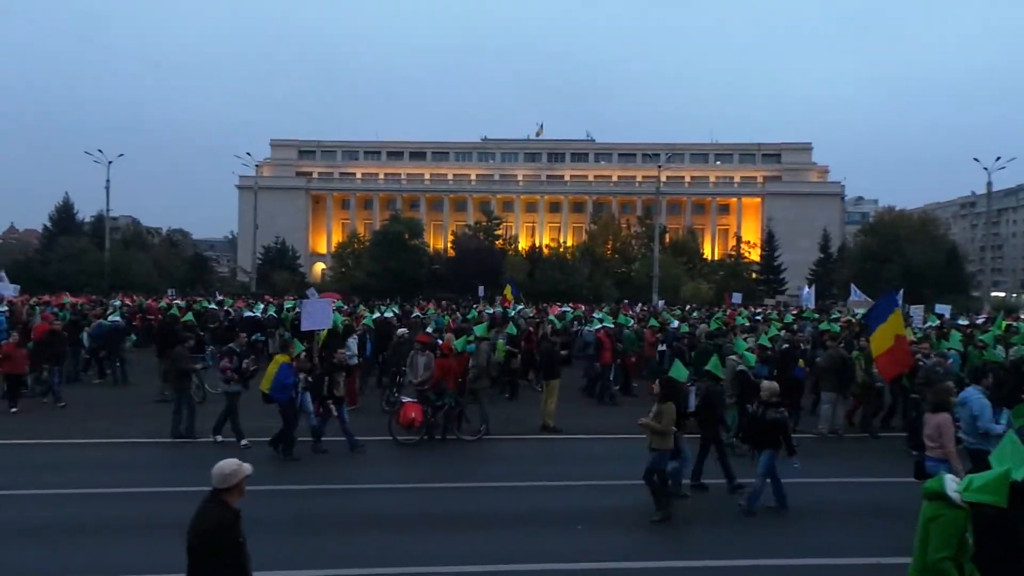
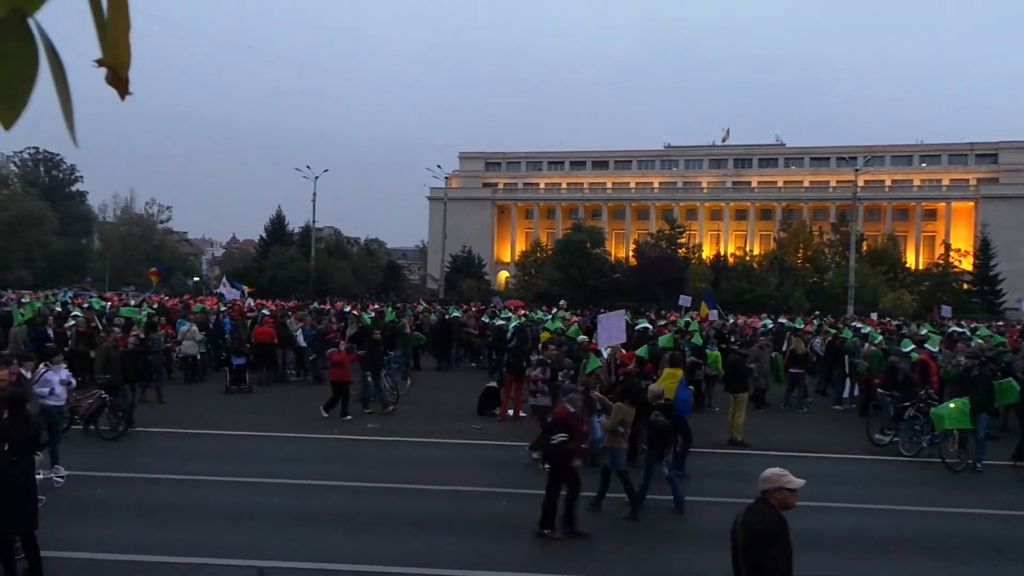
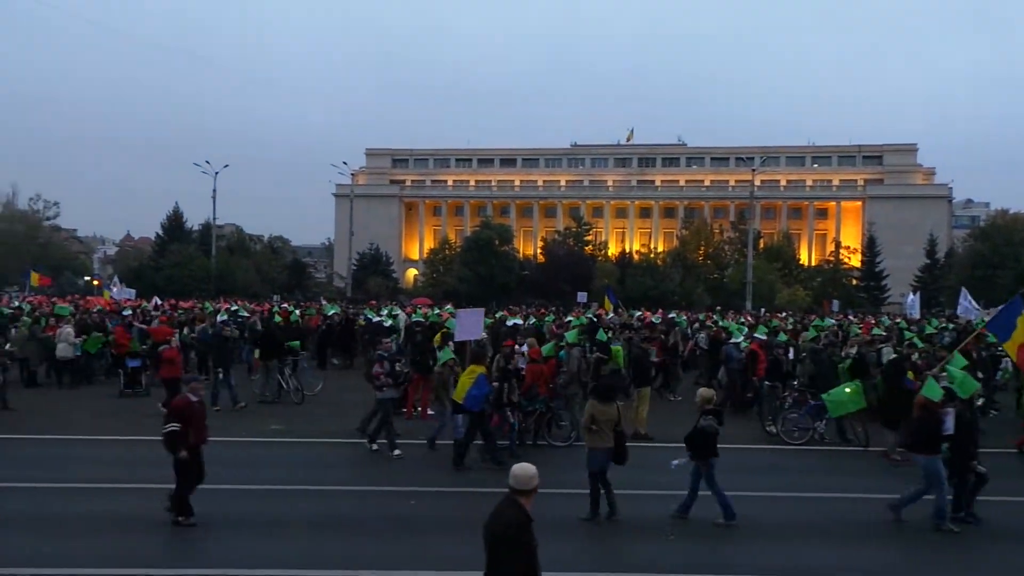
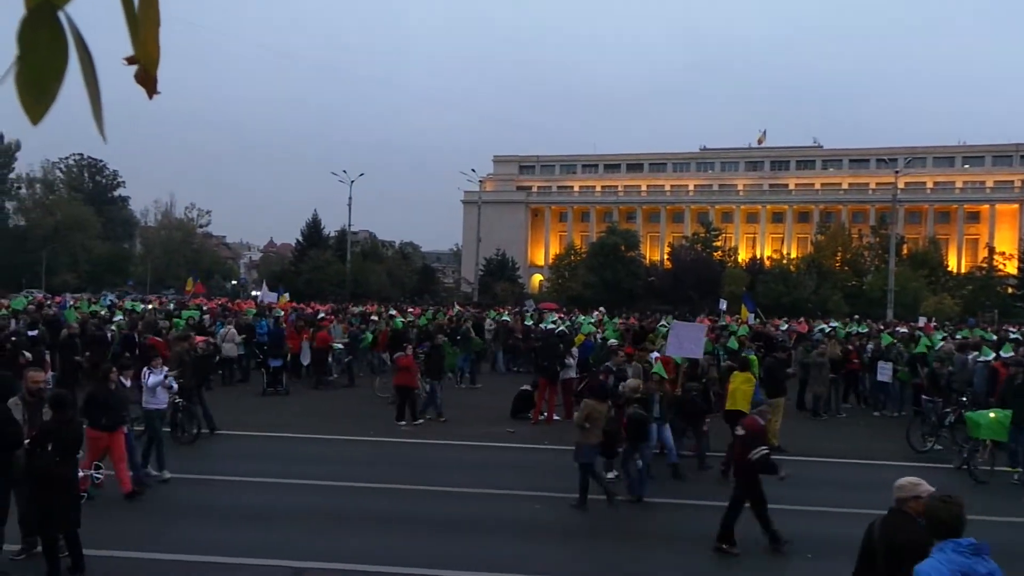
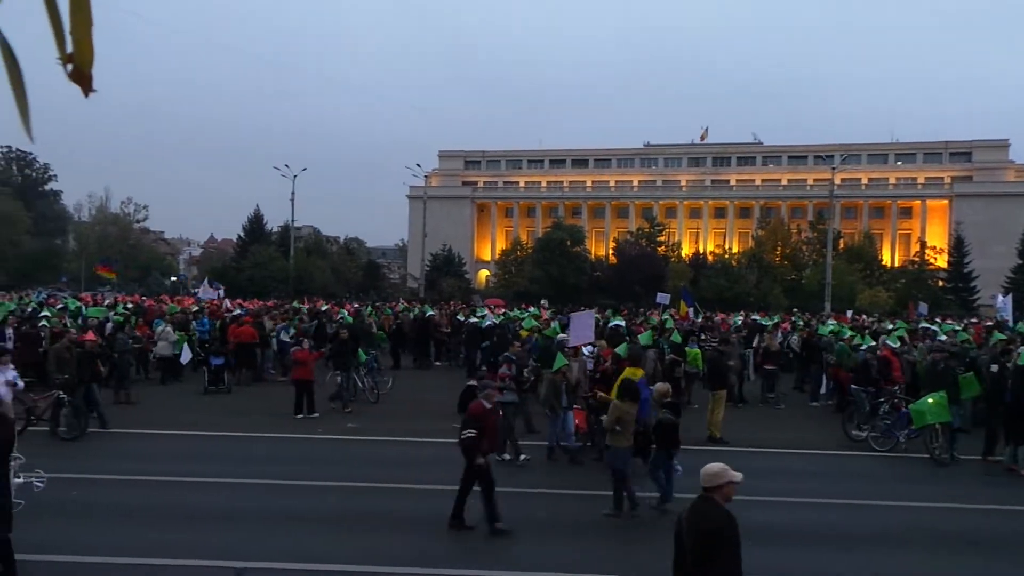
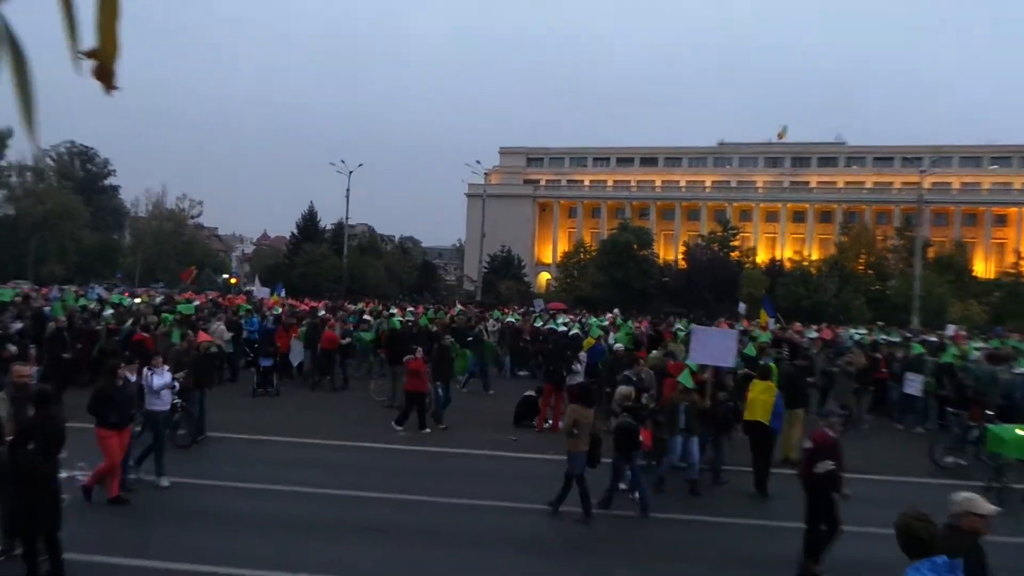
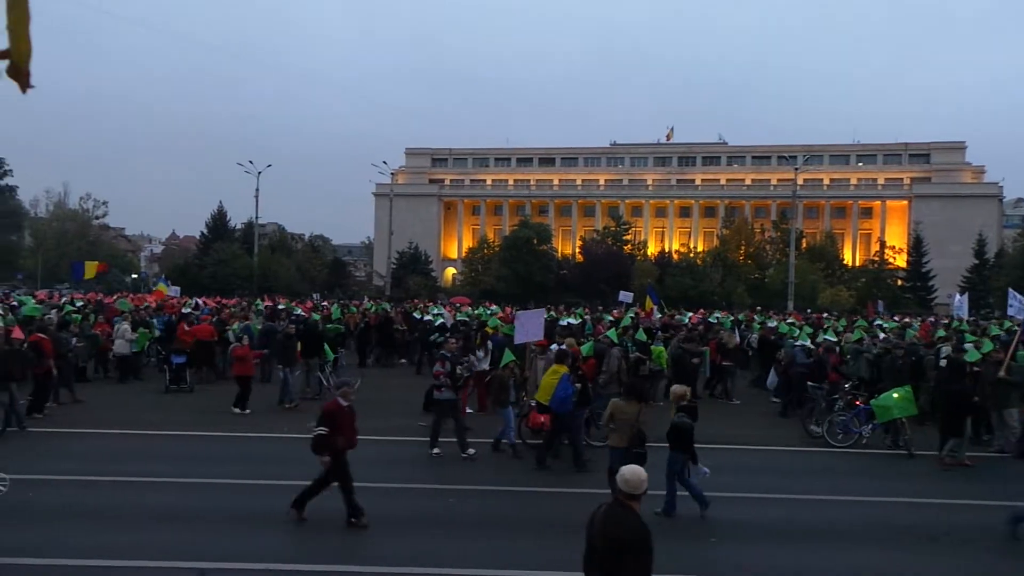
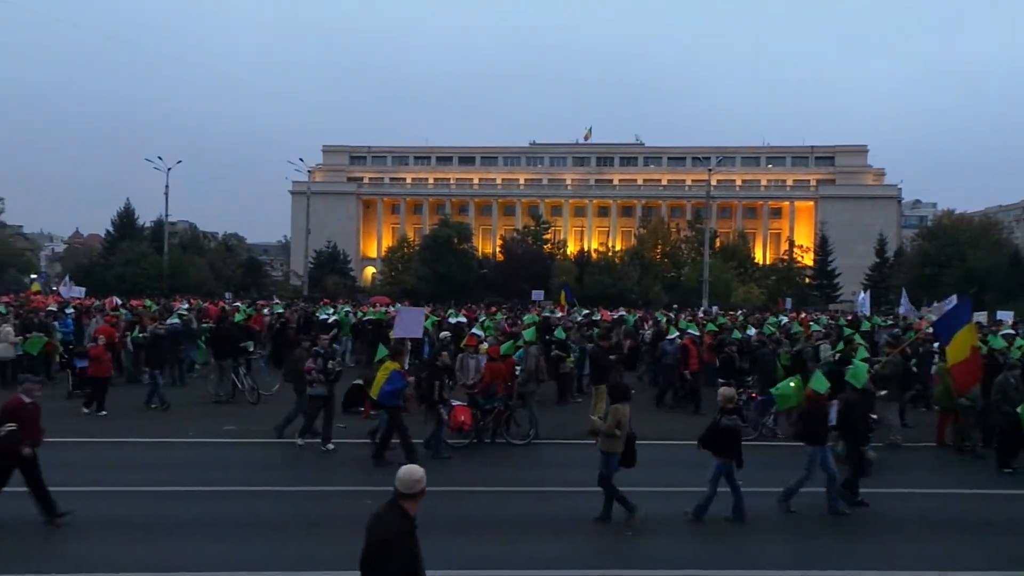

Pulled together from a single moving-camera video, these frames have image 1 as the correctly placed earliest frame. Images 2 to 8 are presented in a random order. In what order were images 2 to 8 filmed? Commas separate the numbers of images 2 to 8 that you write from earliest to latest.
8, 3, 7, 5, 2, 4, 6
